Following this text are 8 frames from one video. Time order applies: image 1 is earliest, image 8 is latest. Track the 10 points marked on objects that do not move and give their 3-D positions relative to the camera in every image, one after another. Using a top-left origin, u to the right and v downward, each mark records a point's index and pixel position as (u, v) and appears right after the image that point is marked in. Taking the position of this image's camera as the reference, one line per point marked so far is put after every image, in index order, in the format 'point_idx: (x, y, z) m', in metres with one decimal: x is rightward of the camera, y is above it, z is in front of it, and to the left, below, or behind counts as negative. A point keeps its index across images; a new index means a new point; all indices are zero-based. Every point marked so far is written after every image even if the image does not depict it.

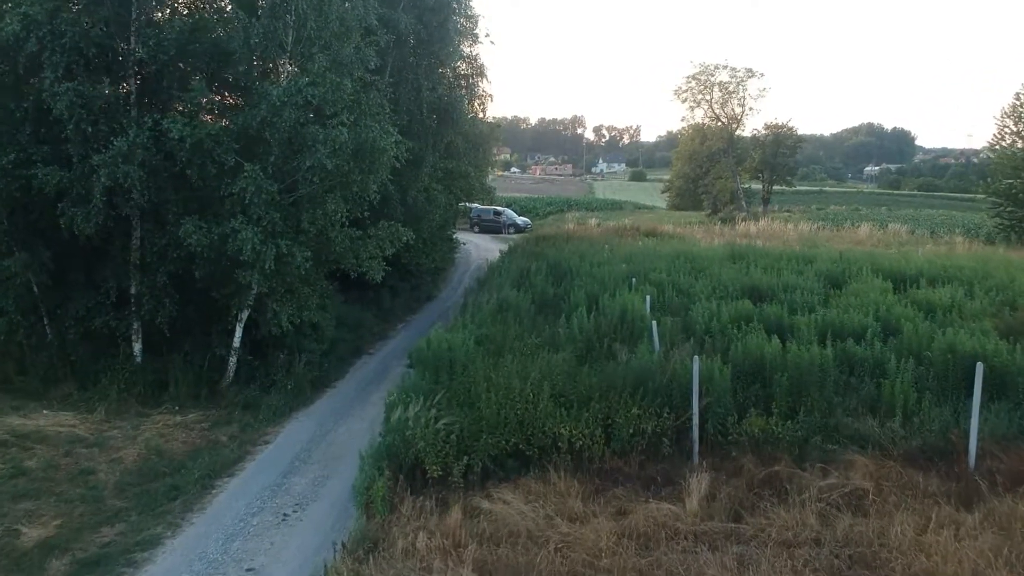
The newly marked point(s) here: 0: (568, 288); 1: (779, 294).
0: (+1.1, 0.0, +14.5) m
1: (+4.7, -0.1, +13.0) m
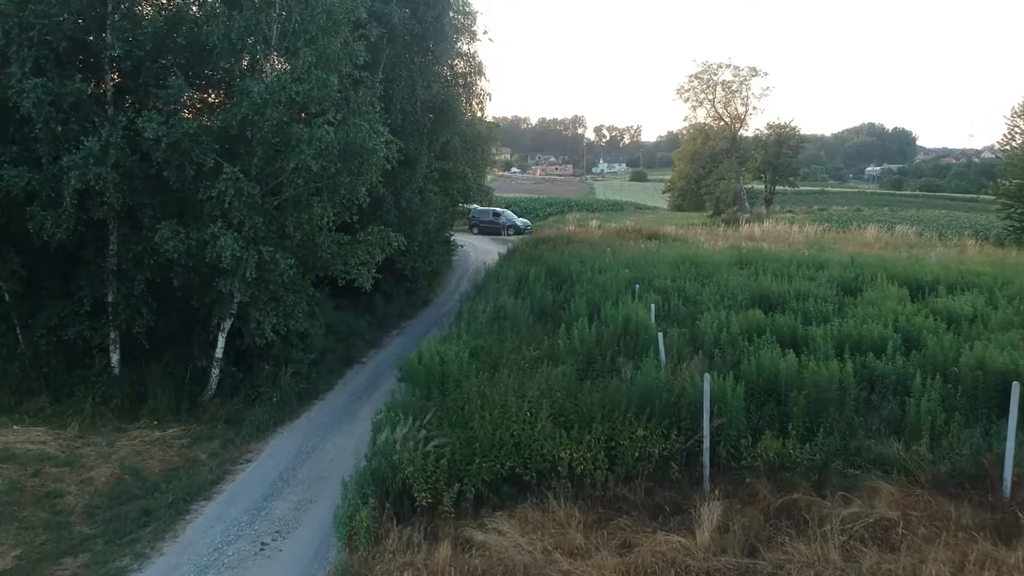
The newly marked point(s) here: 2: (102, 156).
0: (+1.0, -0.2, +13.9) m
1: (+4.6, -0.3, +12.3) m
2: (-5.9, +1.9, +10.7) m
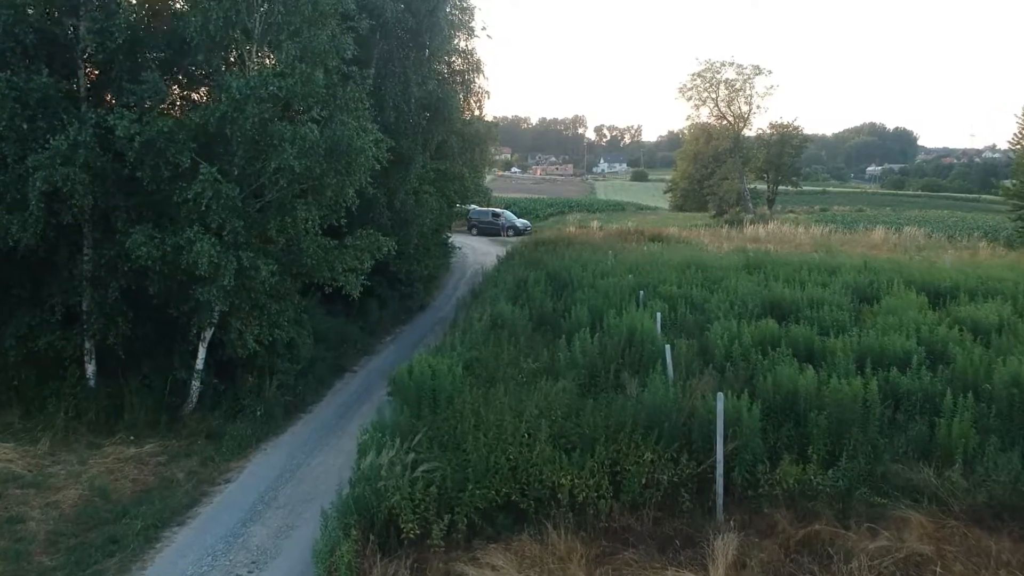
0: (+1.0, -0.3, +13.2) m
1: (+4.6, -0.4, +11.6) m
2: (-5.9, +1.8, +10.0) m
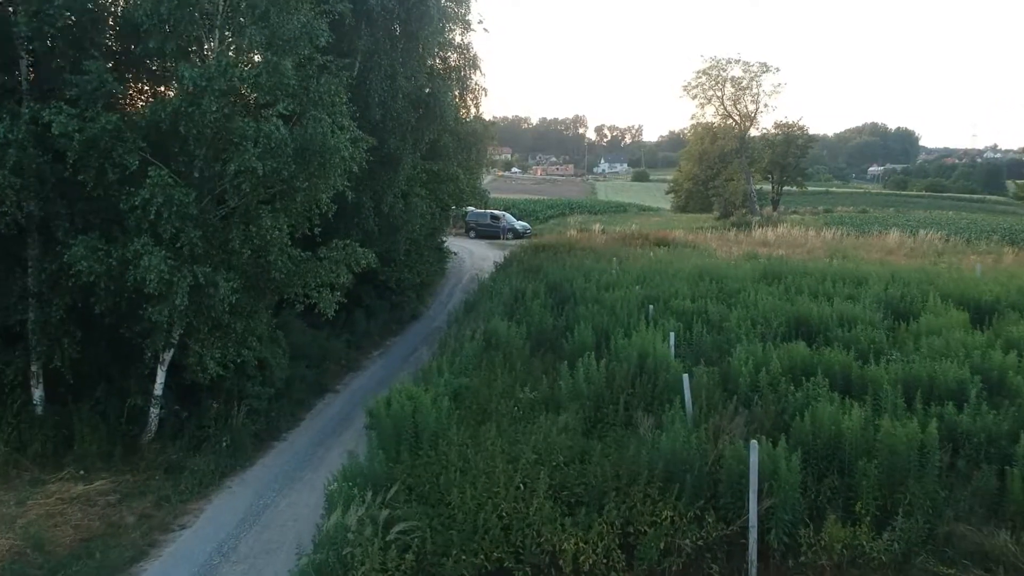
0: (+0.9, -0.5, +11.9) m
1: (+4.5, -0.6, +10.4) m
2: (-6.0, +1.5, +8.7) m
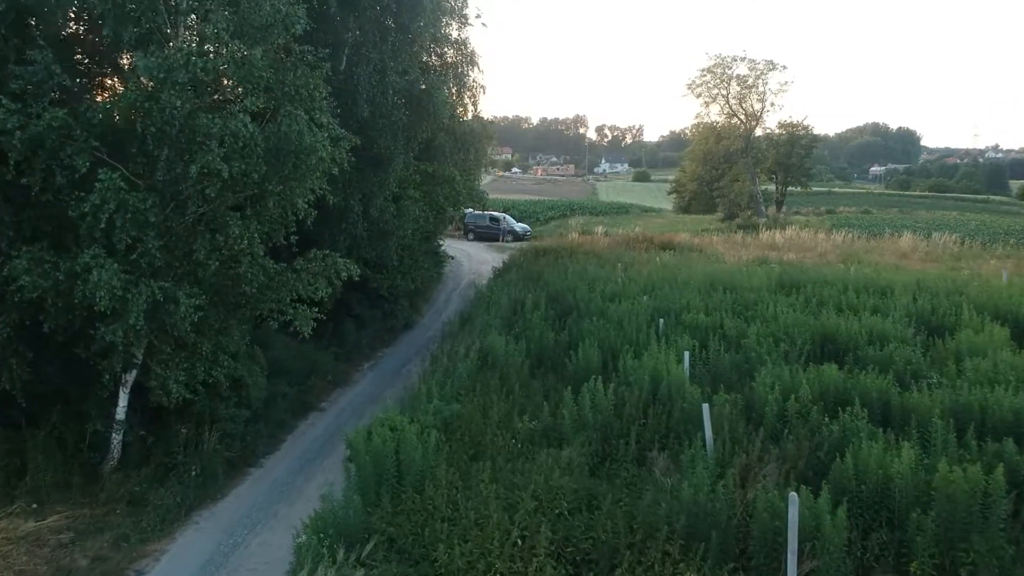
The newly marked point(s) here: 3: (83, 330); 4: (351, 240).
0: (+0.9, -0.7, +10.9) m
1: (+4.5, -0.8, +9.4) m
2: (-6.0, +1.4, +7.7) m
3: (-5.1, -0.5, +8.9) m
4: (-3.1, +0.9, +14.2) m
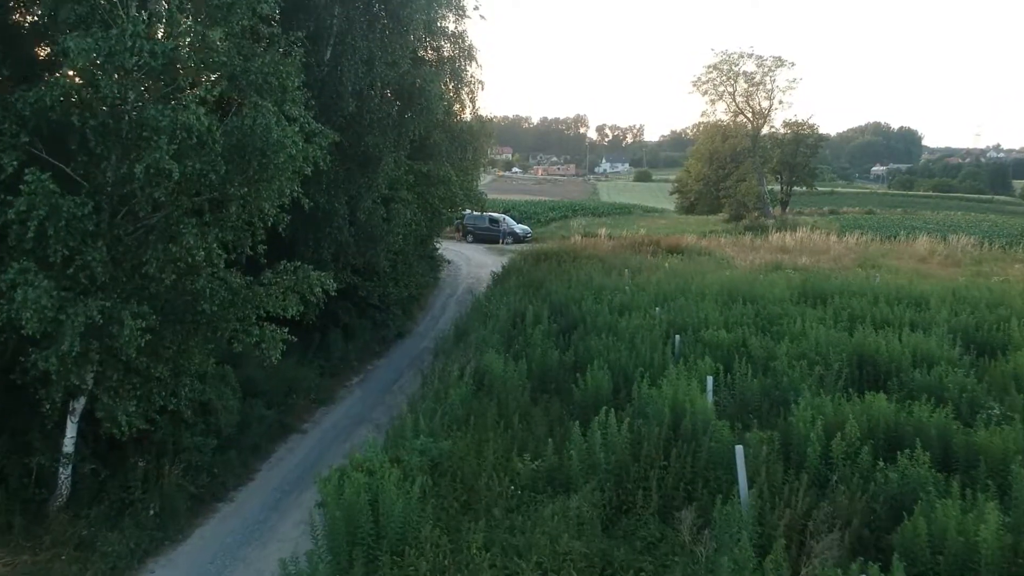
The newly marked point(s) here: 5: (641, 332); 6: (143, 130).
0: (+0.9, -0.9, +9.8) m
1: (+4.5, -1.0, +8.2) m
2: (-6.0, +1.2, +6.6) m
3: (-5.1, -0.7, +7.8) m
4: (-3.1, +0.7, +13.1) m
5: (+1.7, -0.6, +10.1) m
6: (-3.5, +1.5, +7.0) m
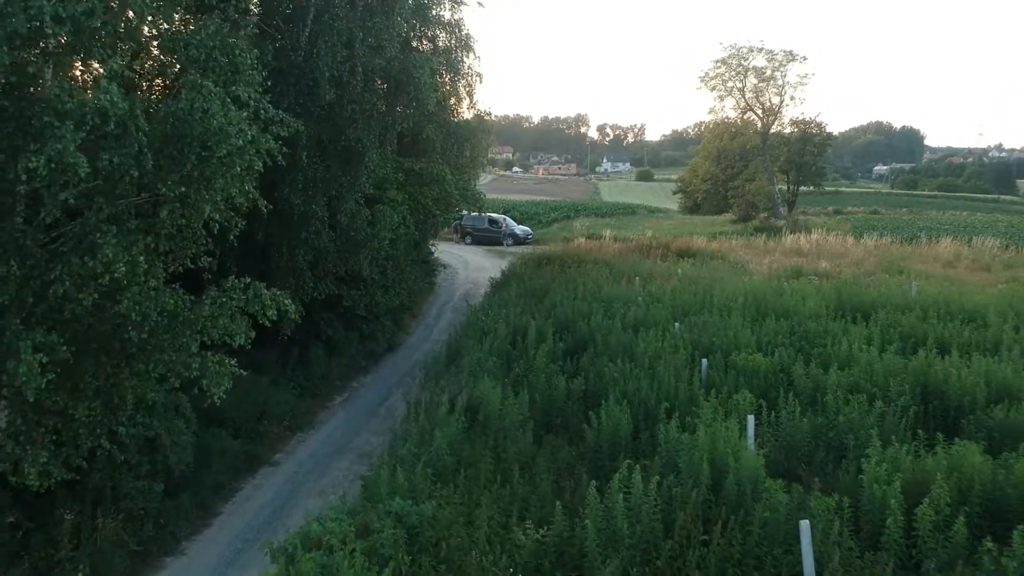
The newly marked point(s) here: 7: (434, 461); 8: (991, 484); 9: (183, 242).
0: (+0.9, -1.1, +8.3) m
1: (+4.5, -1.2, +6.8) m
2: (-6.0, +1.0, +5.1) m
3: (-5.2, -0.9, +6.4) m
4: (-3.1, +0.5, +11.6) m
5: (+1.7, -0.8, +8.7) m
6: (-3.5, +1.3, +5.5) m
7: (-0.7, -1.5, +6.7) m
8: (+3.6, -1.5, +5.6) m
9: (-2.9, +0.4, +6.6) m
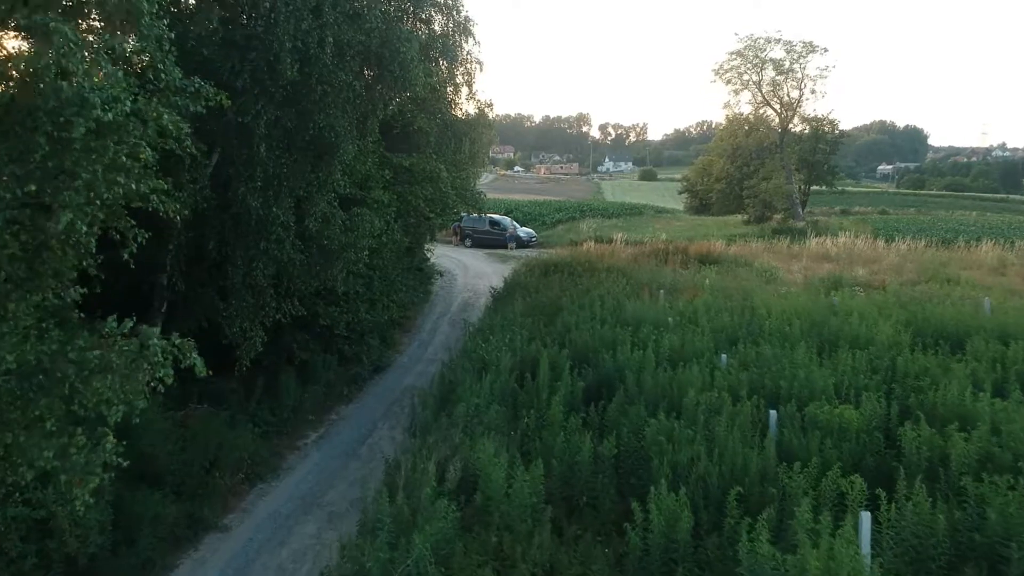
0: (+1.0, -1.3, +6.3) m
1: (+4.5, -1.4, +4.7) m
2: (-6.0, +0.7, +3.1) m
3: (-5.1, -1.1, +4.3) m
4: (-3.0, +0.3, +9.6) m
5: (+1.8, -1.0, +6.6) m
6: (-3.4, +1.0, +3.5) m
7: (-0.6, -1.8, +4.7) m
8: (+3.7, -1.7, +3.5) m
9: (-2.8, +0.2, +4.6) m
